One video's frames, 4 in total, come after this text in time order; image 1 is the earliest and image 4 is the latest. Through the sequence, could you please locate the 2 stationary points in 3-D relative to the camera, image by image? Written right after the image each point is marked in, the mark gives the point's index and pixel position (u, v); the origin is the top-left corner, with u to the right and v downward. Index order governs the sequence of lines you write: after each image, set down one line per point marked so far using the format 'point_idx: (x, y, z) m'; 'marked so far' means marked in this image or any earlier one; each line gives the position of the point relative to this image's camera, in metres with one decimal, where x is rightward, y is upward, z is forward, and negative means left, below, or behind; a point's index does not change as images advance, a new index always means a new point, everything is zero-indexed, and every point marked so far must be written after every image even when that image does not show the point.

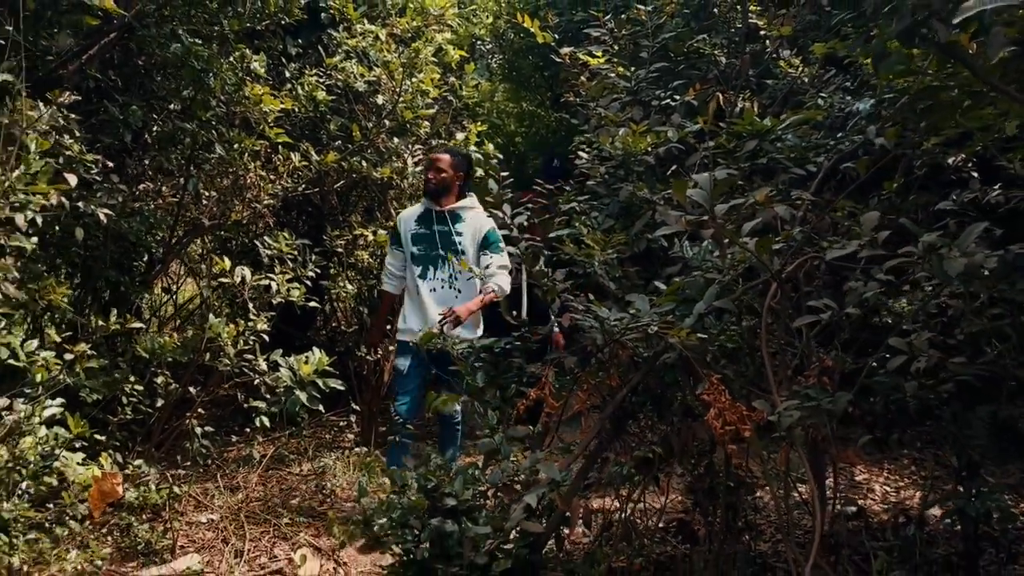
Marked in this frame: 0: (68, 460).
0: (-1.5, -0.6, +3.5) m
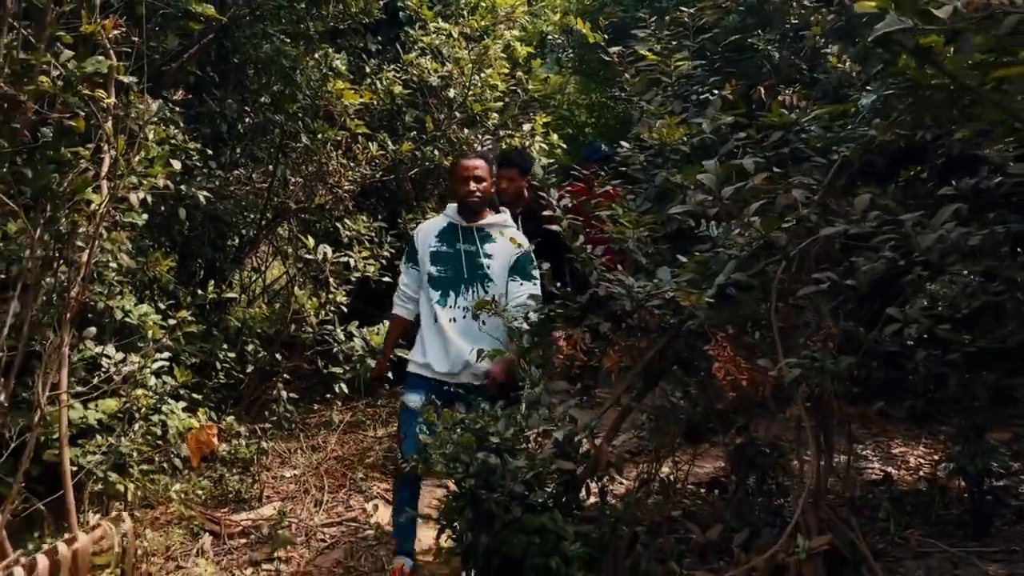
0: (-1.3, -0.5, +4.0) m
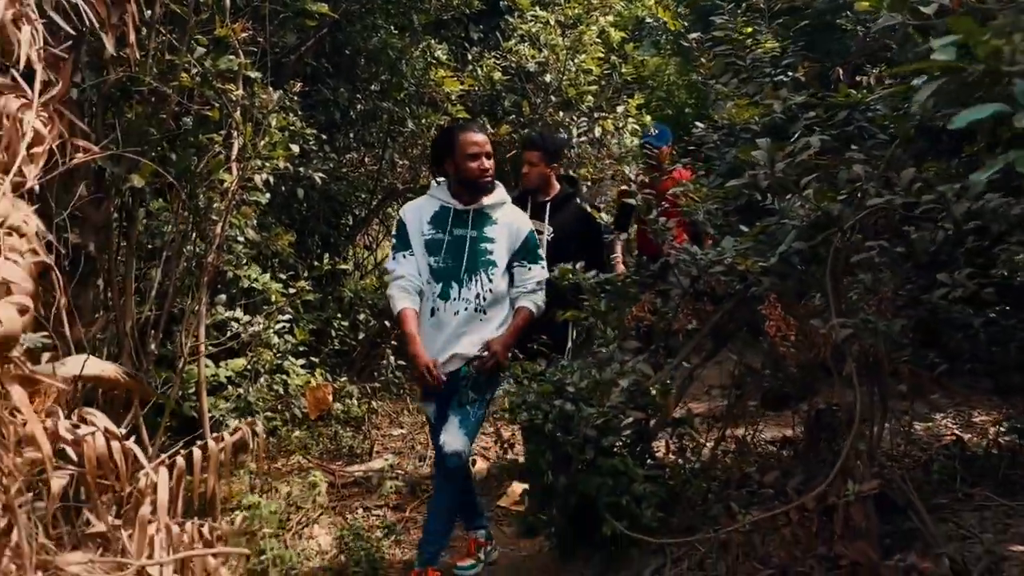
0: (-0.9, -0.3, +4.5) m
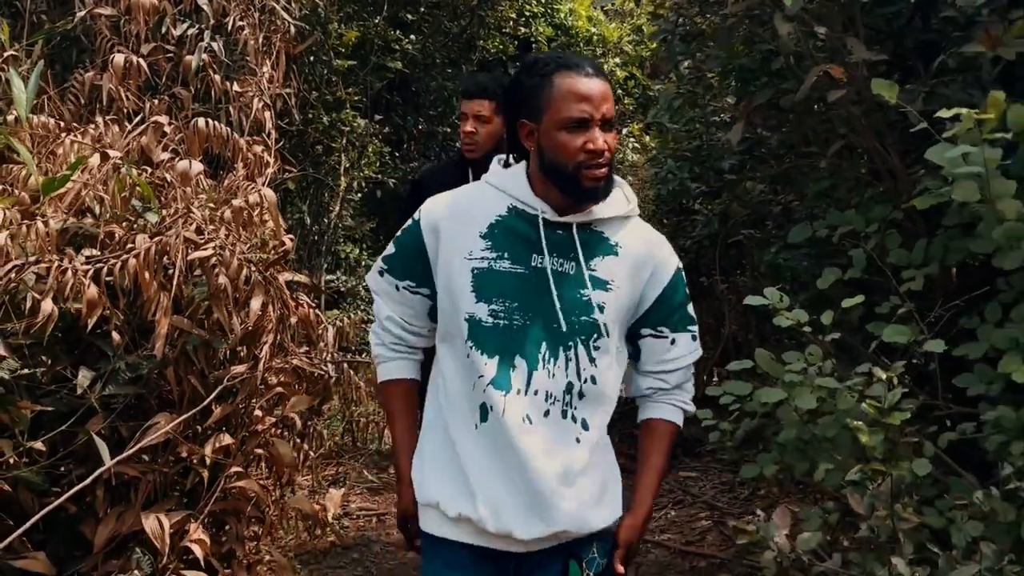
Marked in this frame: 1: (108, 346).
0: (-0.8, -0.2, +6.4) m
1: (-1.2, -0.2, +3.0) m
